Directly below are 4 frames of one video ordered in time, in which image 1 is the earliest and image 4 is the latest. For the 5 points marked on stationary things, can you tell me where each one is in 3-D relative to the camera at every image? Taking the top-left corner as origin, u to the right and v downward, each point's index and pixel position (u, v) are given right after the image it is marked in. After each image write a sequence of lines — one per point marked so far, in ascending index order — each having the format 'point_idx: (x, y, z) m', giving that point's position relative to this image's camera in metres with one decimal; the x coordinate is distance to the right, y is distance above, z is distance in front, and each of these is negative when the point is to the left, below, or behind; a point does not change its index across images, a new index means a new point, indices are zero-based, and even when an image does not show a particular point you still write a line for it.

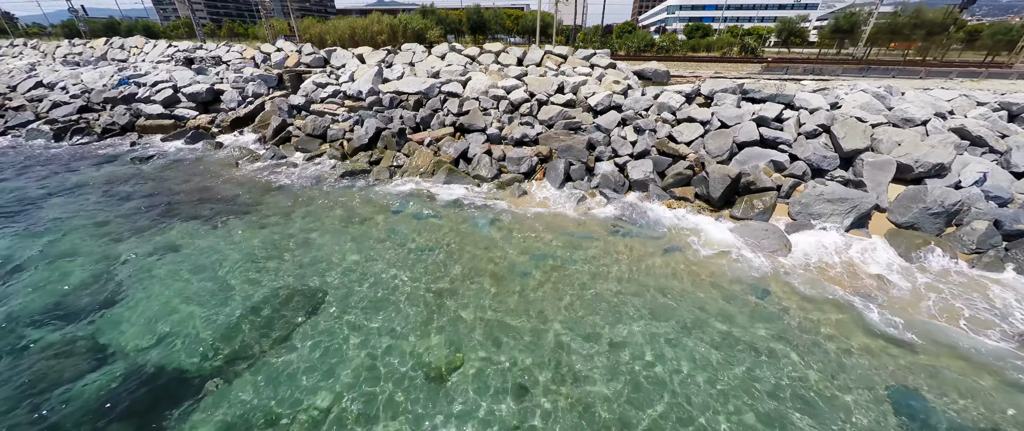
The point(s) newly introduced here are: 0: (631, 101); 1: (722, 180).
0: (+3.7, +3.6, +11.4) m
1: (+4.8, +0.8, +8.3) m
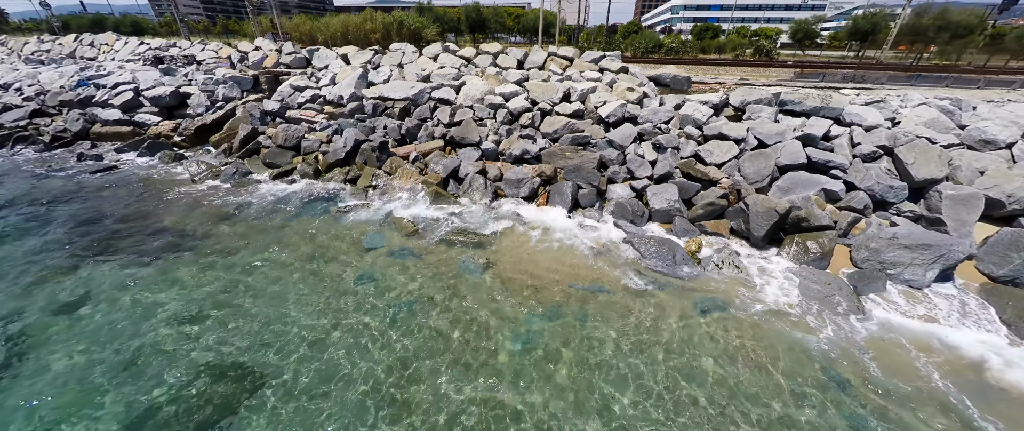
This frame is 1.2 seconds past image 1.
0: (+3.7, +2.8, +9.9) m
1: (+4.7, 0.0, +6.8) m
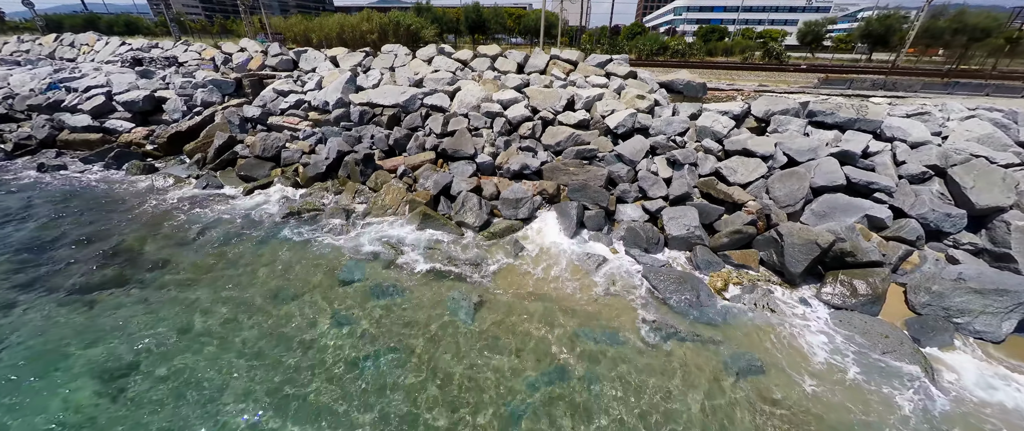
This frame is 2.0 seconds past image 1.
0: (+3.7, +2.3, +8.9) m
1: (+4.7, -0.5, +5.8) m
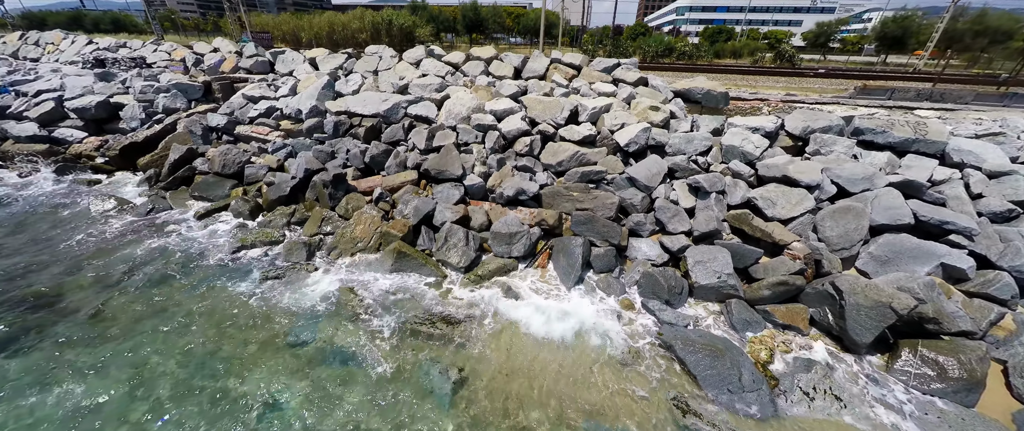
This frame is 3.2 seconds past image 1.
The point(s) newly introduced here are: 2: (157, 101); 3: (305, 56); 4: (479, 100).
0: (+3.5, +1.6, +7.7) m
1: (+4.6, -1.2, +4.6) m
2: (-11.3, +3.7, +11.7) m
3: (-7.6, +5.8, +13.4) m
4: (-0.9, +3.1, +9.8) m
